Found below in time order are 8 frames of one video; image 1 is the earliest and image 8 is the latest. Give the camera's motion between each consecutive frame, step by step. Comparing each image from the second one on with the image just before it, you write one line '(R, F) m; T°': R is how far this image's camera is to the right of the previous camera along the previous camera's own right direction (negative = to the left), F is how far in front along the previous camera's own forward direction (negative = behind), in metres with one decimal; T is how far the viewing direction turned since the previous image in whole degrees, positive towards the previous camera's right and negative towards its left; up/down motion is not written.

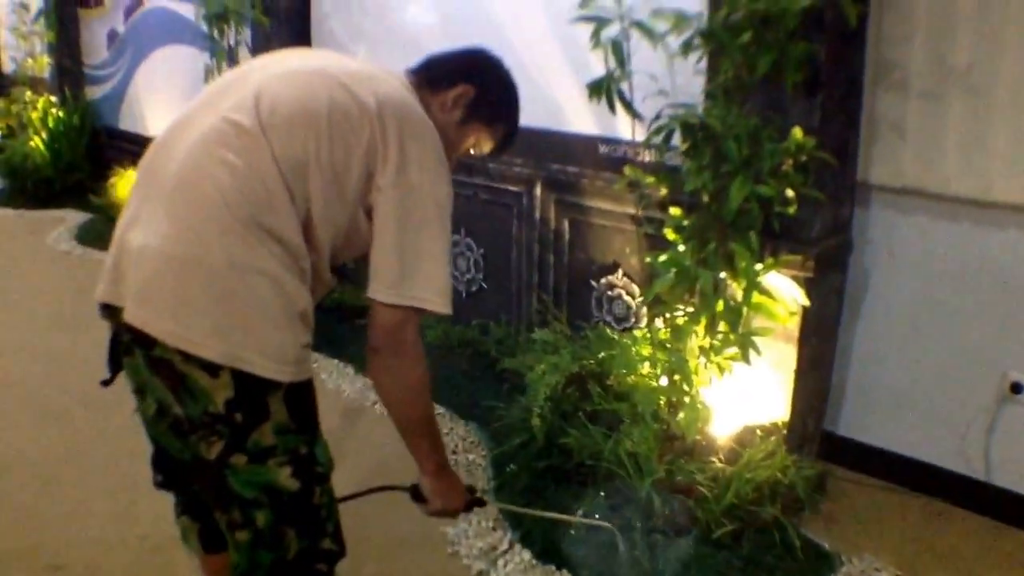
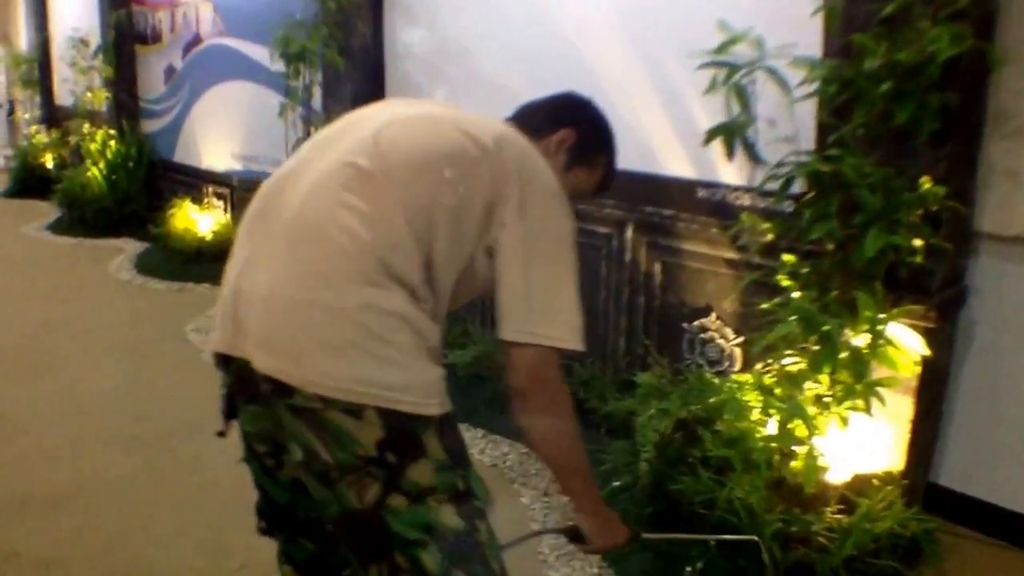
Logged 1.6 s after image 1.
(-0.3, 0.0) m; -1°
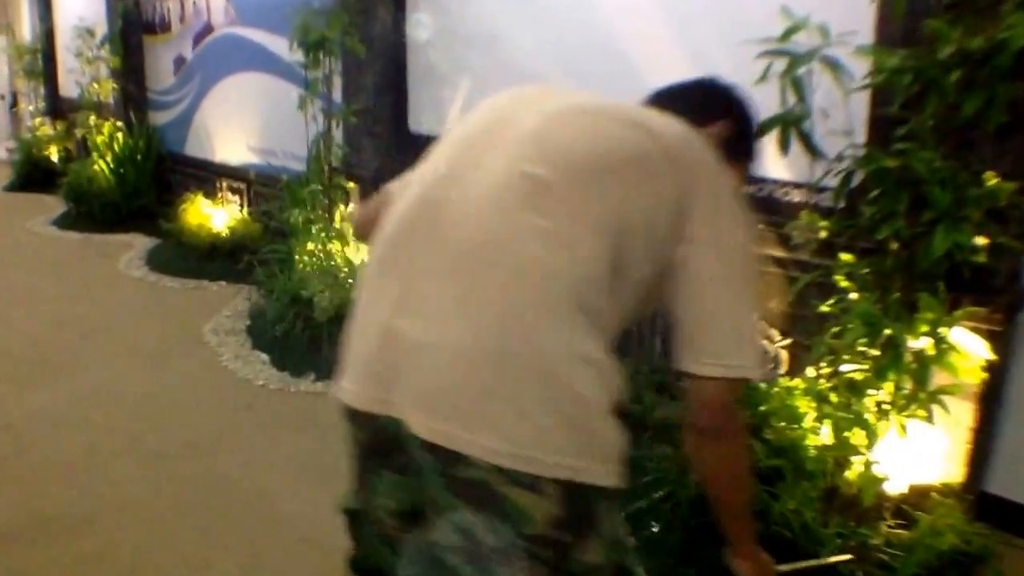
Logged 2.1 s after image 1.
(-0.1, +0.2) m; 0°
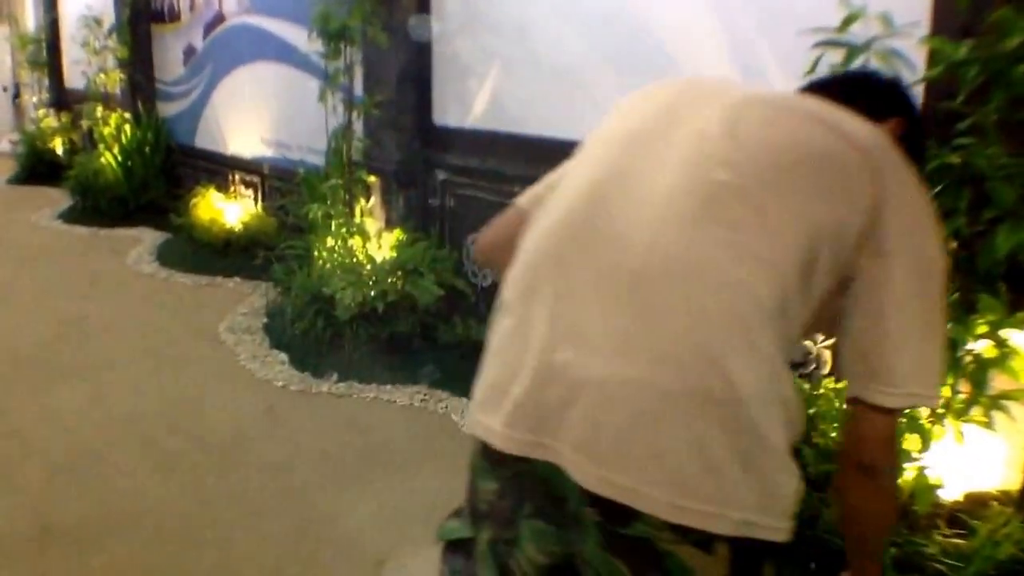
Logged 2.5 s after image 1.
(-0.1, +0.1) m; 0°
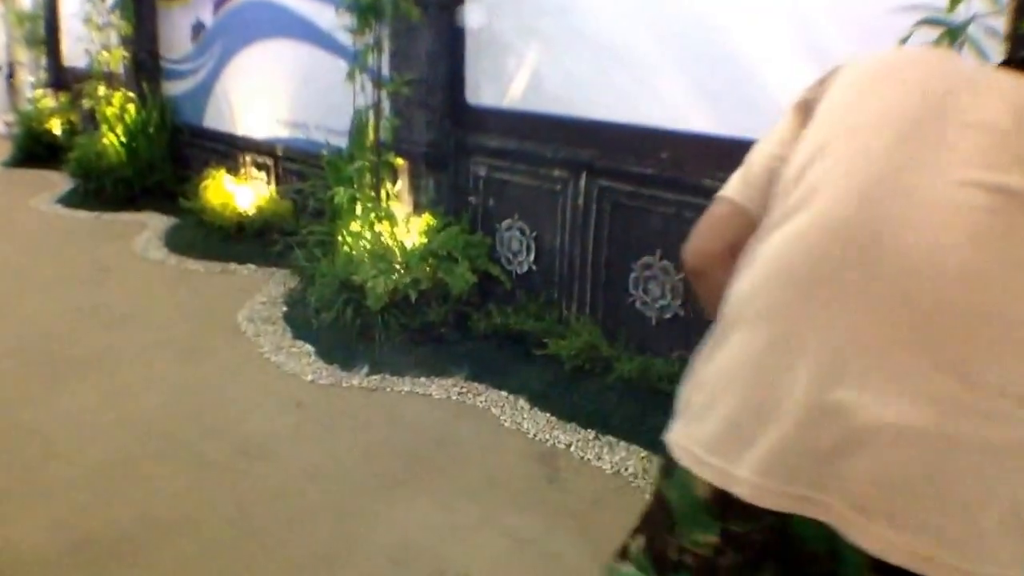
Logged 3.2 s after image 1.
(-0.2, +0.2) m; +1°
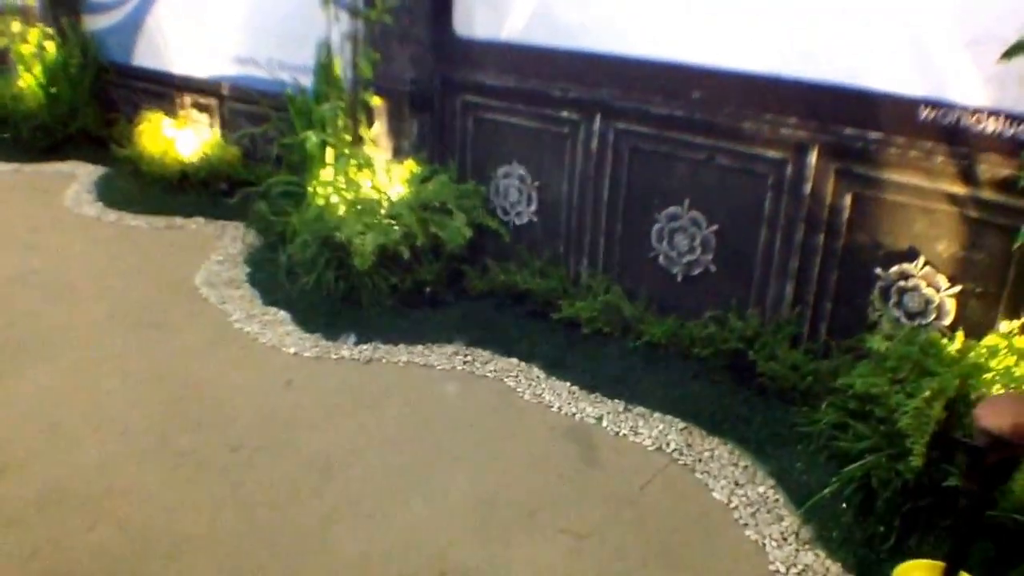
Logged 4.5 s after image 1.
(-0.4, +0.4) m; +6°
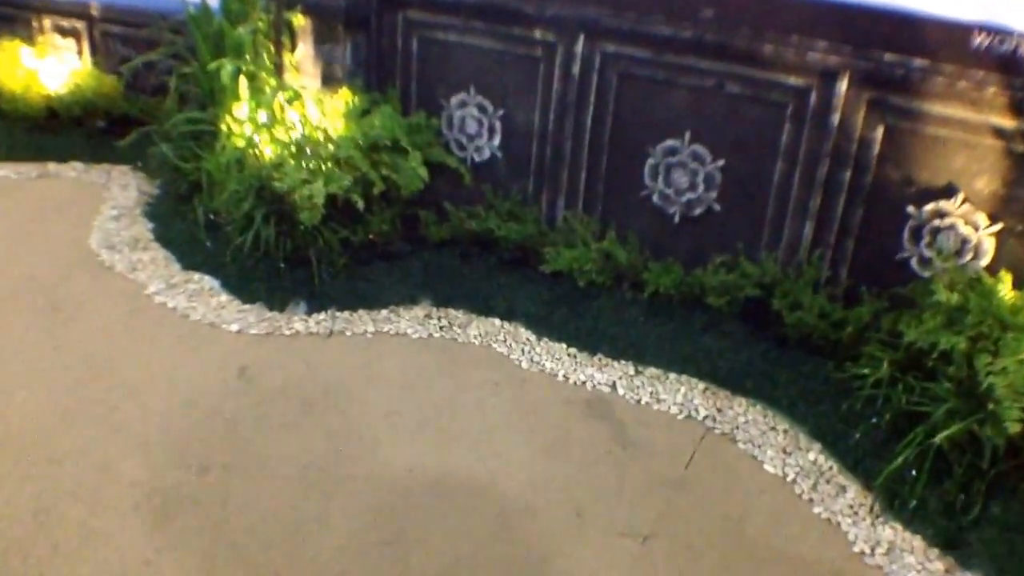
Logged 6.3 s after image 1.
(-0.5, +0.5) m; +11°
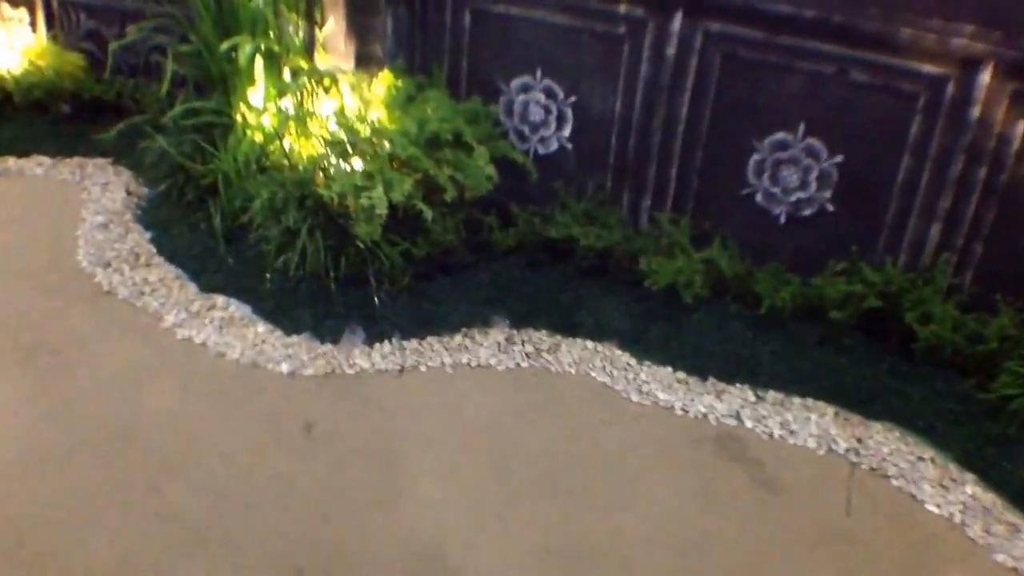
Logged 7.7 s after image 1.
(-0.6, +0.4) m; +9°
